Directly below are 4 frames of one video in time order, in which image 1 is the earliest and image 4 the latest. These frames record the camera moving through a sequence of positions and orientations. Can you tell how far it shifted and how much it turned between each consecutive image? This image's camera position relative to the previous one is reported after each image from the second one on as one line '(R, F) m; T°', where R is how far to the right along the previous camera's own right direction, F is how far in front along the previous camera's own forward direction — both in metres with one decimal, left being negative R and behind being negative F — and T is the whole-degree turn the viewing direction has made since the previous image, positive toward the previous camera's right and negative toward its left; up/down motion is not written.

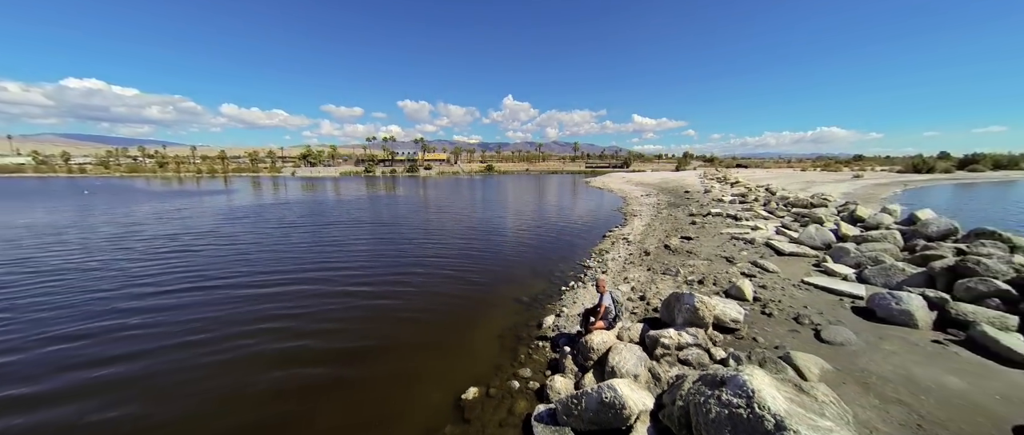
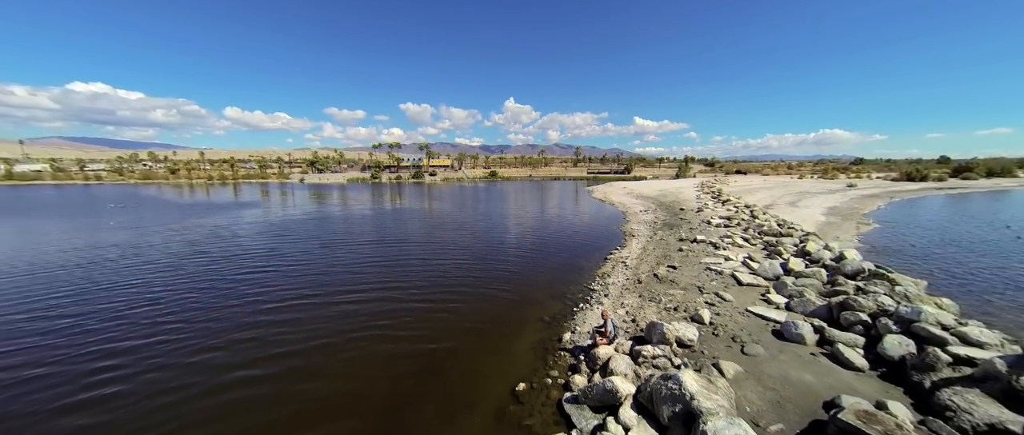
(-0.7, -2.4) m; 0°
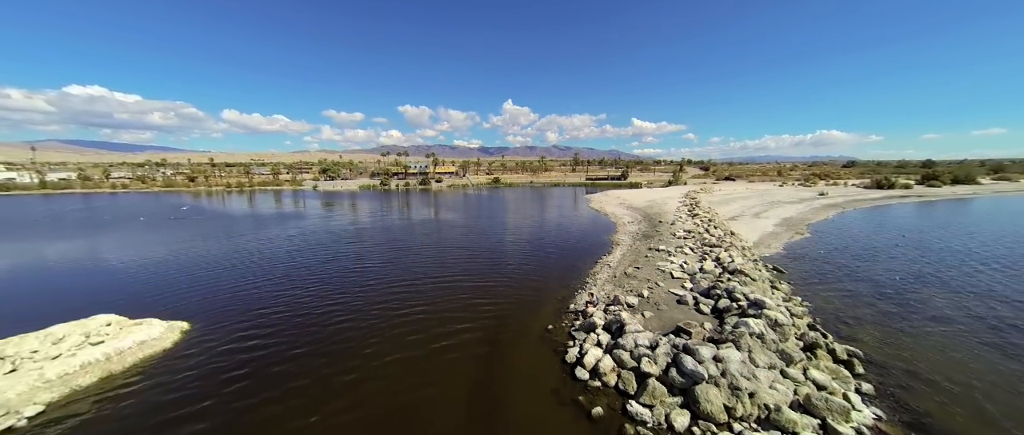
(-1.5, -7.0) m; 0°
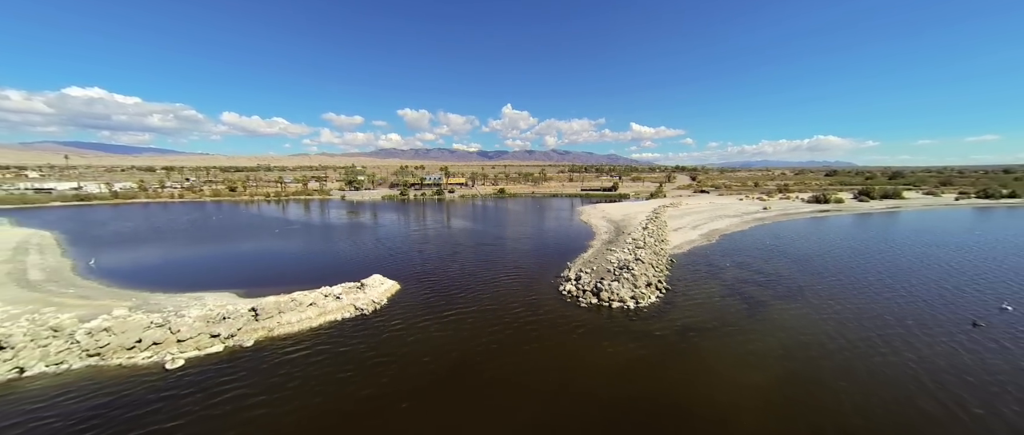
(-2.5, -18.0) m; 0°
